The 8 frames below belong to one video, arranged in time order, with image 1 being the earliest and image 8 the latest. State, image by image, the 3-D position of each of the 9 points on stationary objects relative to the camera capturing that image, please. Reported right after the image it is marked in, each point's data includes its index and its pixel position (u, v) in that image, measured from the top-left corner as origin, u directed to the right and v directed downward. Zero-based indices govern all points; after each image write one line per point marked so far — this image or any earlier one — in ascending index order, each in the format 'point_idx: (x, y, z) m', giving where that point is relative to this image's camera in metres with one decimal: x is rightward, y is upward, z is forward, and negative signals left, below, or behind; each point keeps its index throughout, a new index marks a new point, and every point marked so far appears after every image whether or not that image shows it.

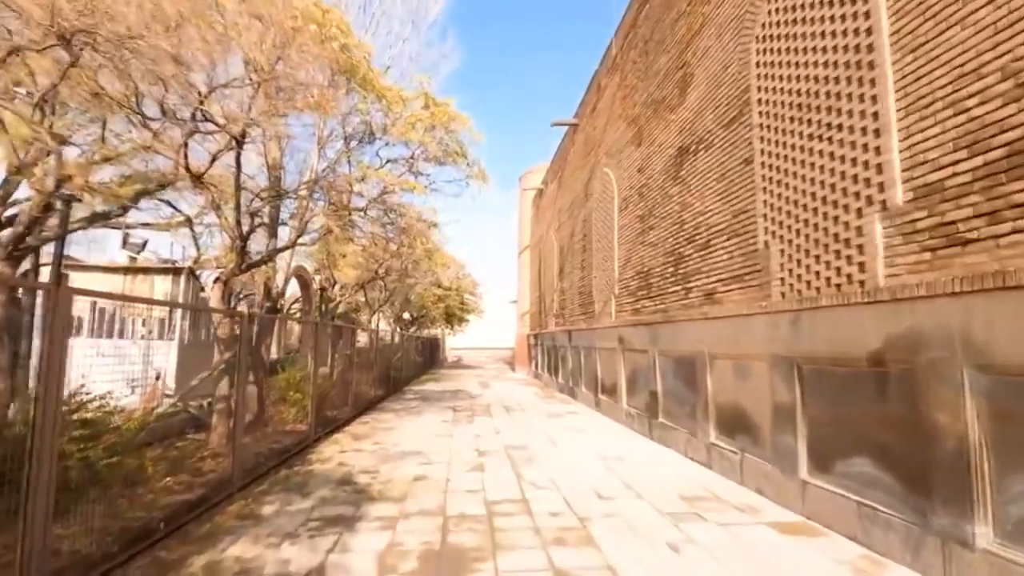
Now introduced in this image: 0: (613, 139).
0: (+2.3, +3.3, +12.6) m
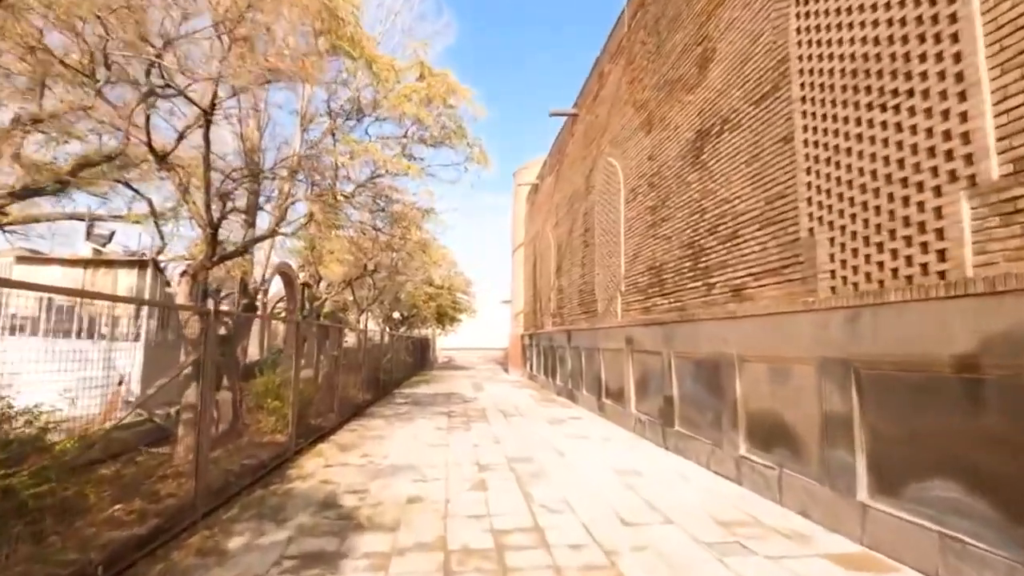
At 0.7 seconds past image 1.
0: (+2.2, +3.4, +11.8) m
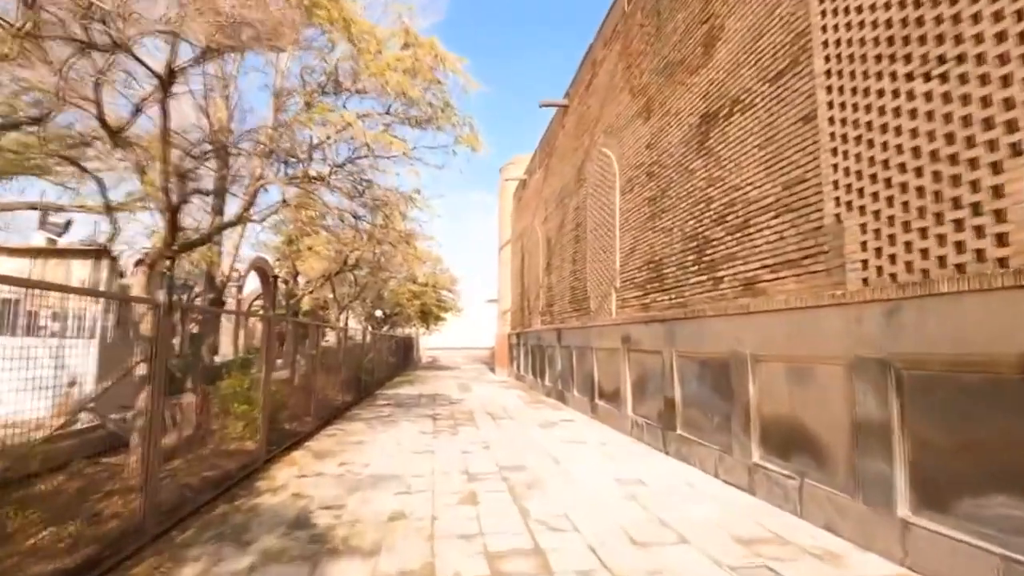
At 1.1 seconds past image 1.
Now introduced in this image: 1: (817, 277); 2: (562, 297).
0: (+2.0, +3.4, +11.3) m
1: (+2.9, +0.1, +5.4) m
2: (+1.4, -0.2, +15.4) m
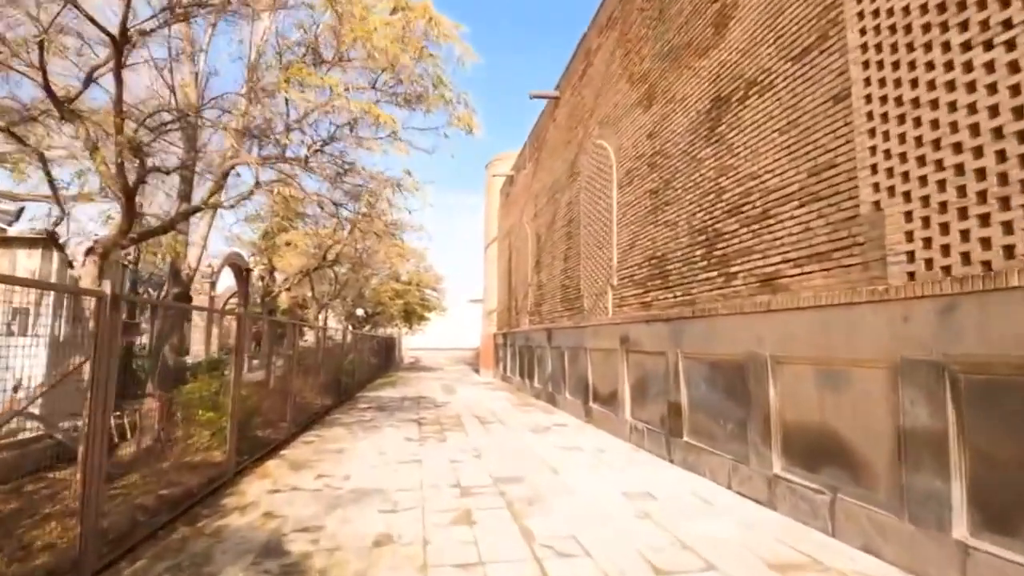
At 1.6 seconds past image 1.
0: (+1.9, +3.5, +10.8) m
1: (+3.0, +0.1, +4.9) m
2: (+1.1, -0.2, +14.8) m
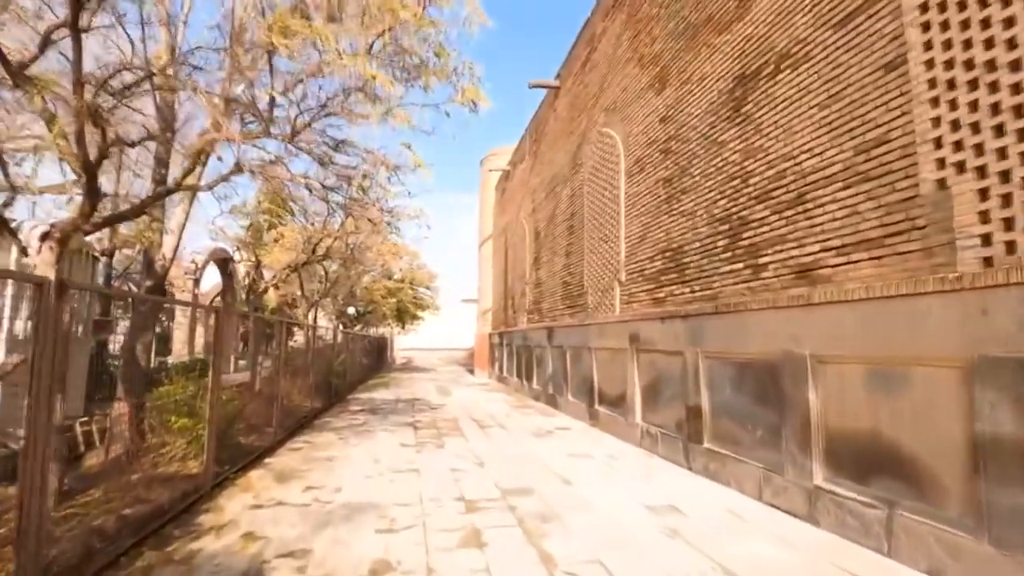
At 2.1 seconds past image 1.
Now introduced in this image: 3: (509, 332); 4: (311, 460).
0: (+1.9, +3.6, +10.2) m
1: (+3.1, +0.2, +4.3) m
2: (+1.0, -0.1, +14.2) m
3: (-0.1, -1.5, +18.9) m
4: (-2.7, -2.3, +7.4) m
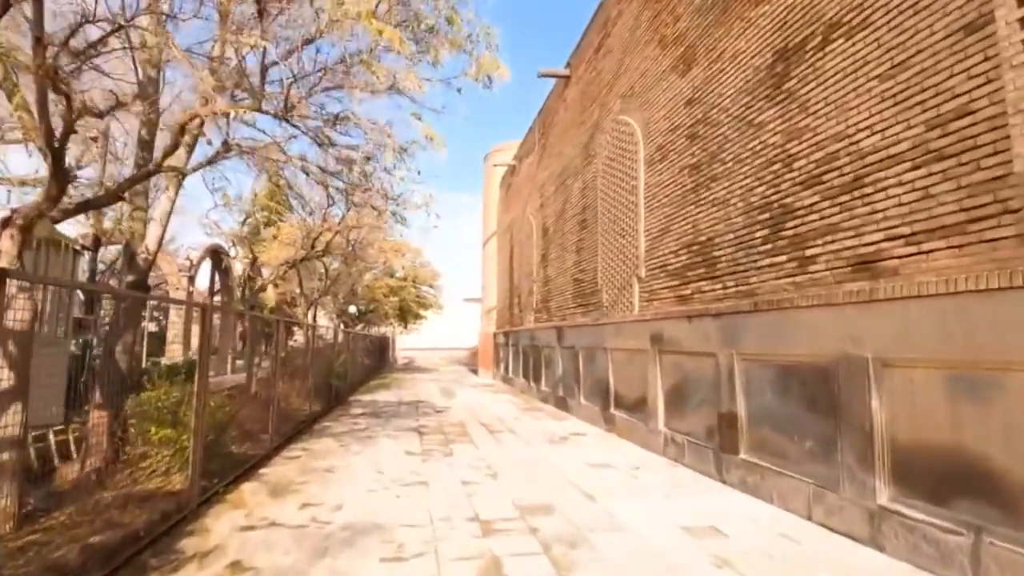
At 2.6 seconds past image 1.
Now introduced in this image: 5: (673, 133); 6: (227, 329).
0: (+2.1, +3.6, +9.6) m
1: (+3.3, +0.3, +3.7) m
2: (+1.2, -0.1, +13.6) m
3: (+0.1, -1.4, +18.3) m
4: (-2.5, -2.2, +6.8) m
5: (+2.3, +2.3, +8.1) m
6: (-3.3, -0.5, +6.5) m
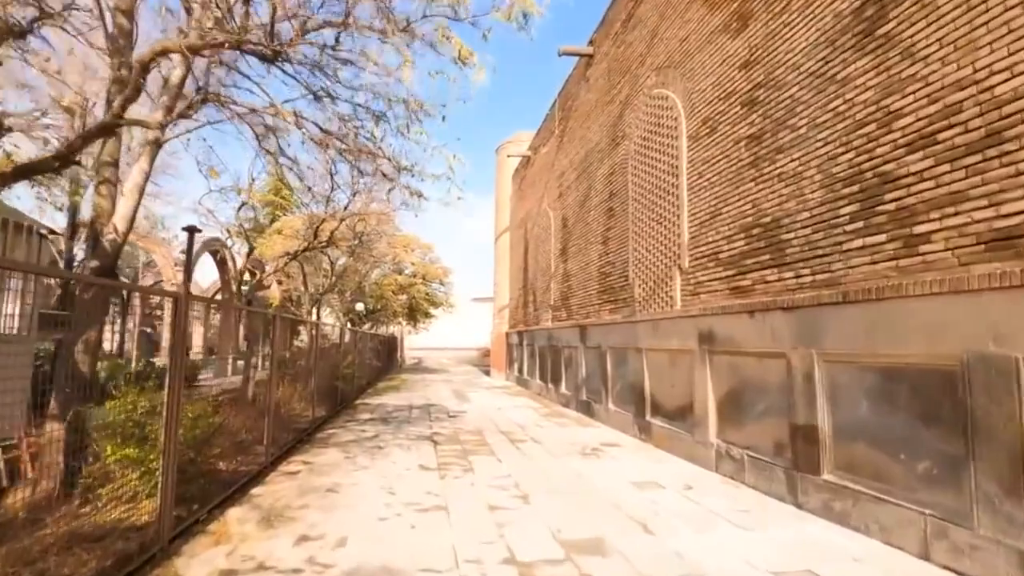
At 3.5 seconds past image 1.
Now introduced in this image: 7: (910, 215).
0: (+2.5, +3.7, +8.6) m
1: (+3.6, +0.4, +2.7) m
2: (+1.7, 0.0, +12.6) m
3: (+0.6, -1.3, +17.3) m
4: (-2.1, -2.1, +5.9) m
5: (+2.7, +2.4, +7.1) m
6: (-3.0, -0.3, +5.5) m
7: (+3.2, +0.6, +4.5) m
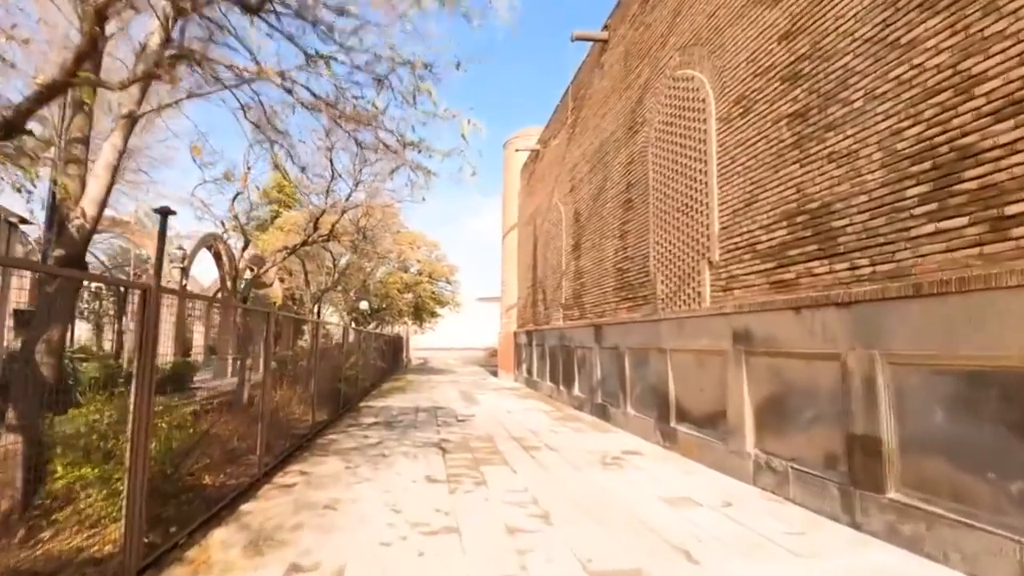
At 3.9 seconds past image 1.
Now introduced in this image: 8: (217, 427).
0: (+2.7, +3.8, +8.0) m
1: (+3.7, +0.5, +2.1) m
2: (+1.9, +0.1, +12.0) m
3: (+0.9, -1.3, +16.7) m
4: (-2.0, -2.1, +5.3) m
5: (+2.9, +2.4, +6.5) m
6: (-2.8, -0.3, +4.9) m
7: (+3.3, +0.6, +3.9) m
8: (-2.8, -1.3, +5.3) m
